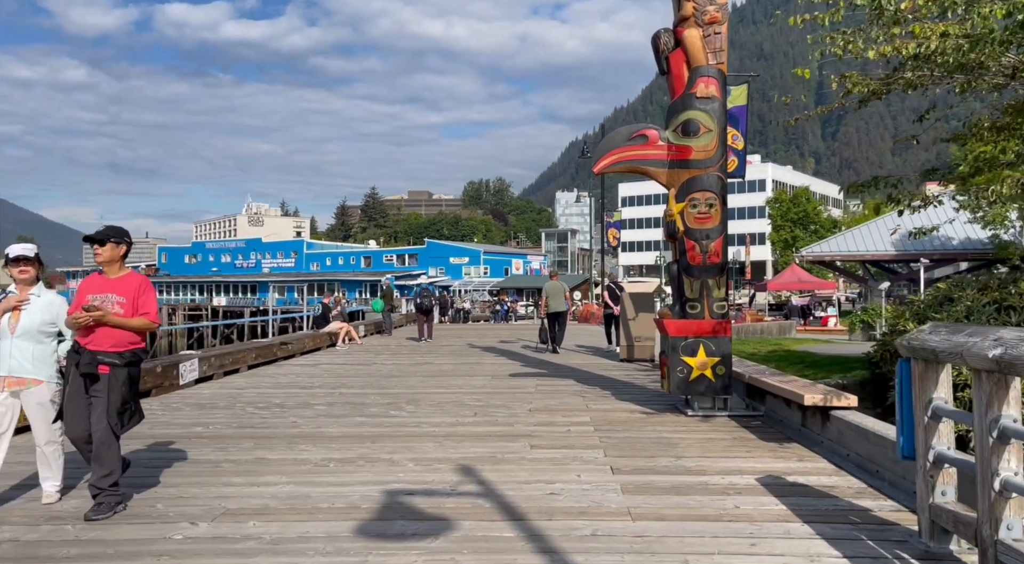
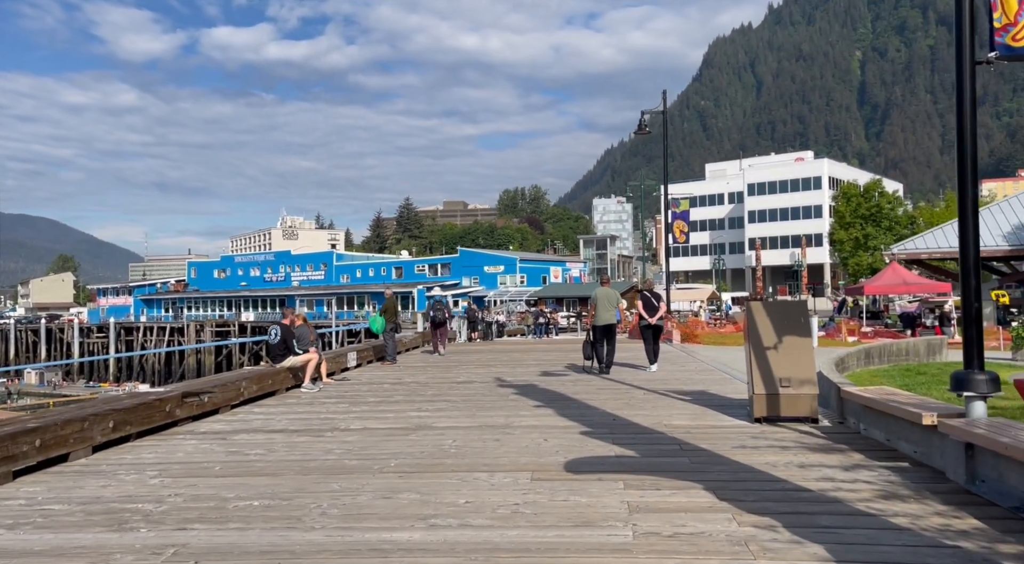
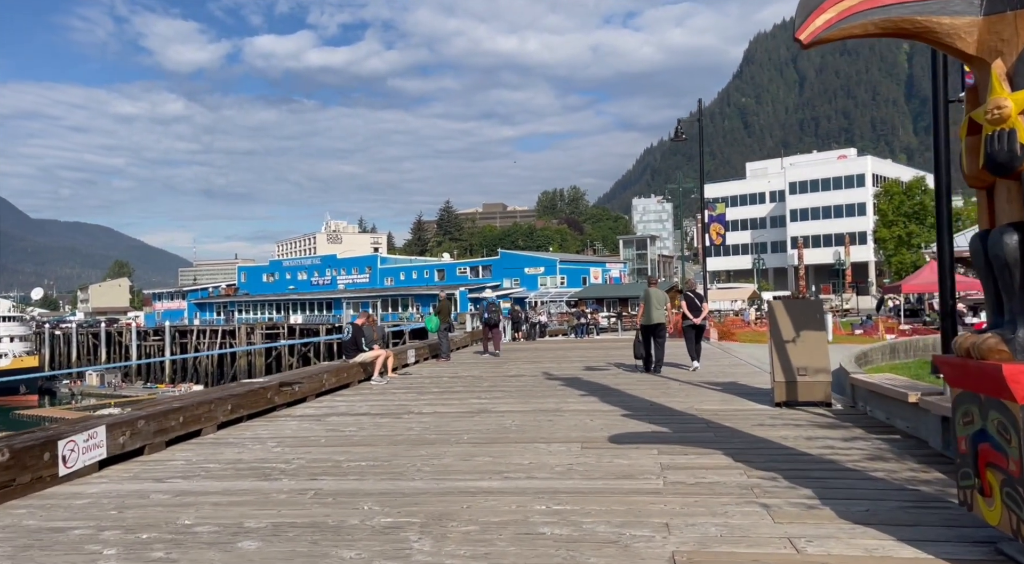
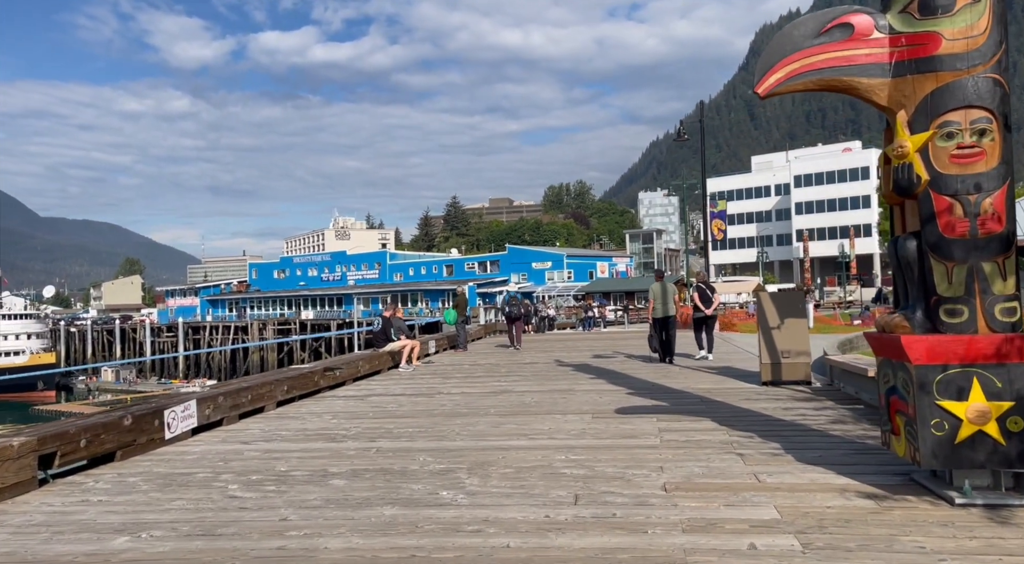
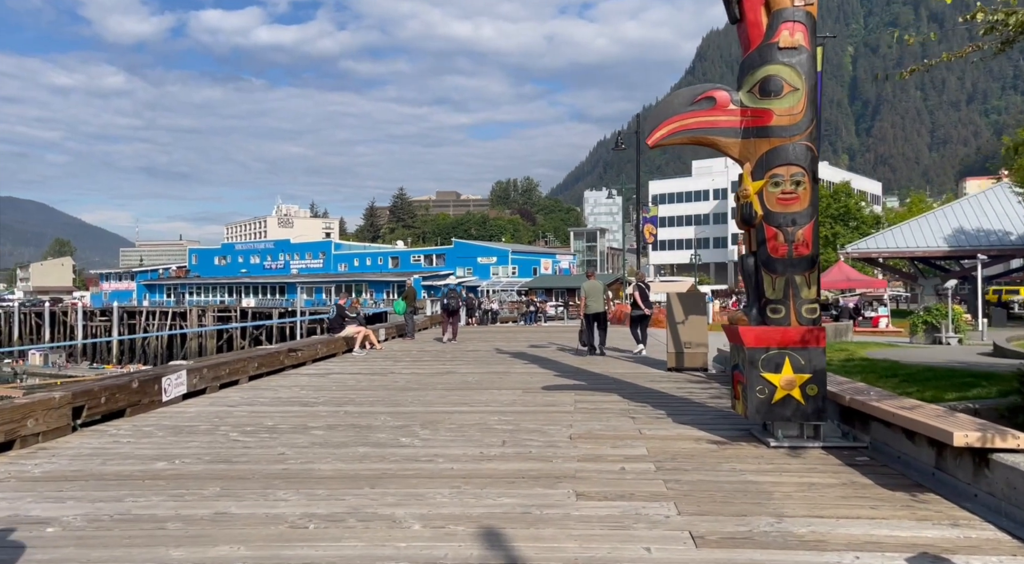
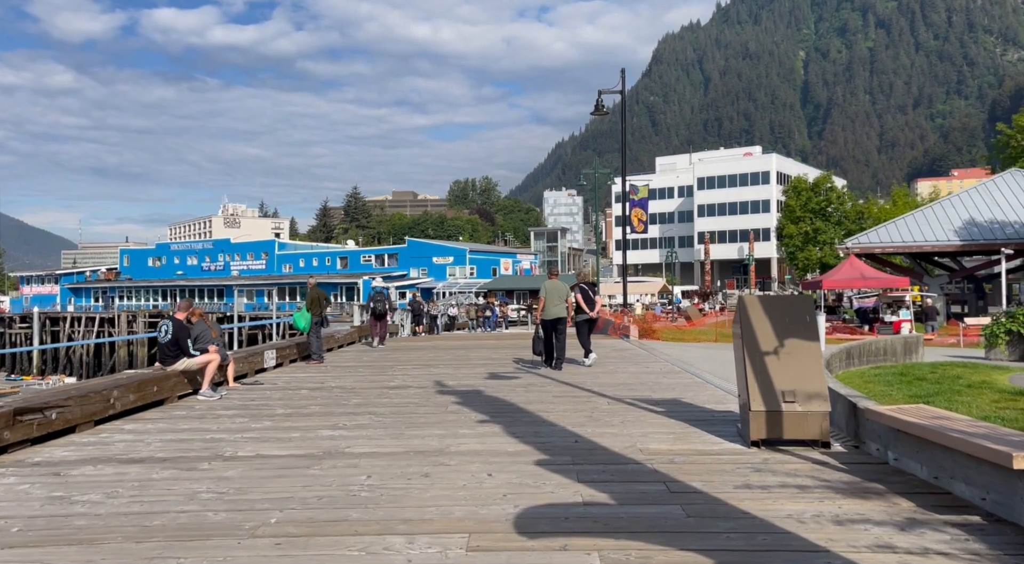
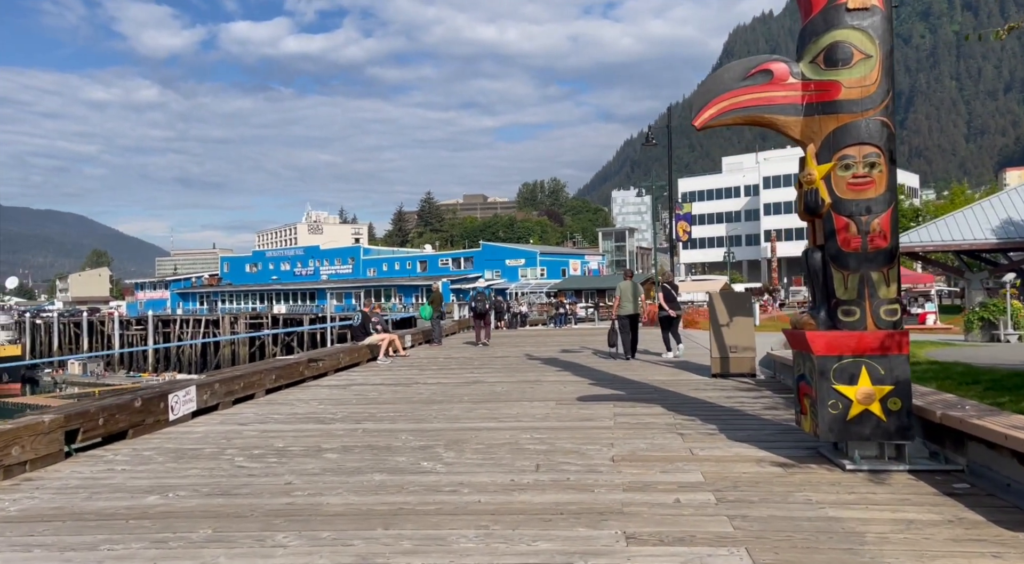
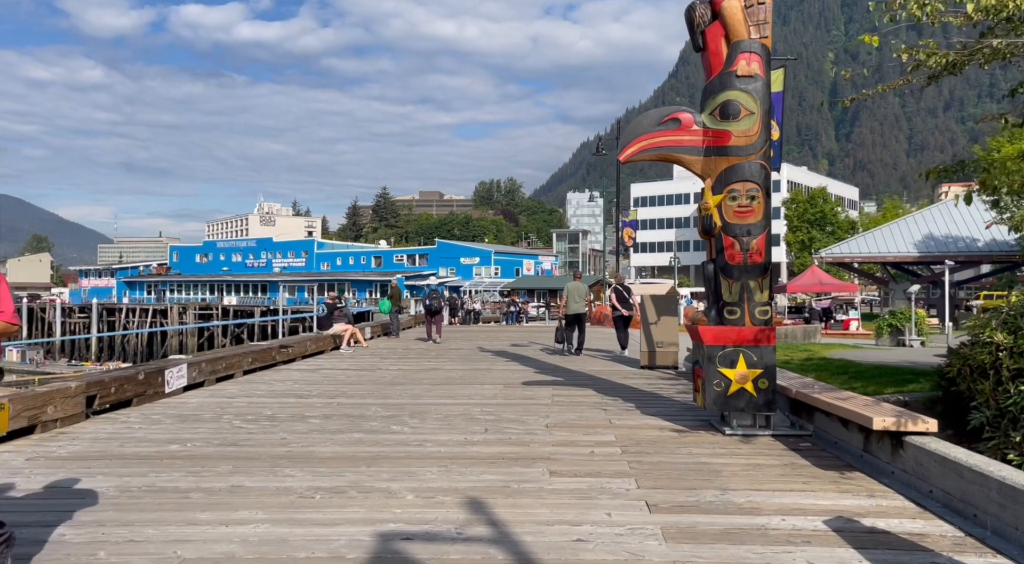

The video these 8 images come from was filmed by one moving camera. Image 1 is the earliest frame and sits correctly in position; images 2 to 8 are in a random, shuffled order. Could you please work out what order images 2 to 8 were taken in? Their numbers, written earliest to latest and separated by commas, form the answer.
8, 5, 7, 4, 3, 2, 6
